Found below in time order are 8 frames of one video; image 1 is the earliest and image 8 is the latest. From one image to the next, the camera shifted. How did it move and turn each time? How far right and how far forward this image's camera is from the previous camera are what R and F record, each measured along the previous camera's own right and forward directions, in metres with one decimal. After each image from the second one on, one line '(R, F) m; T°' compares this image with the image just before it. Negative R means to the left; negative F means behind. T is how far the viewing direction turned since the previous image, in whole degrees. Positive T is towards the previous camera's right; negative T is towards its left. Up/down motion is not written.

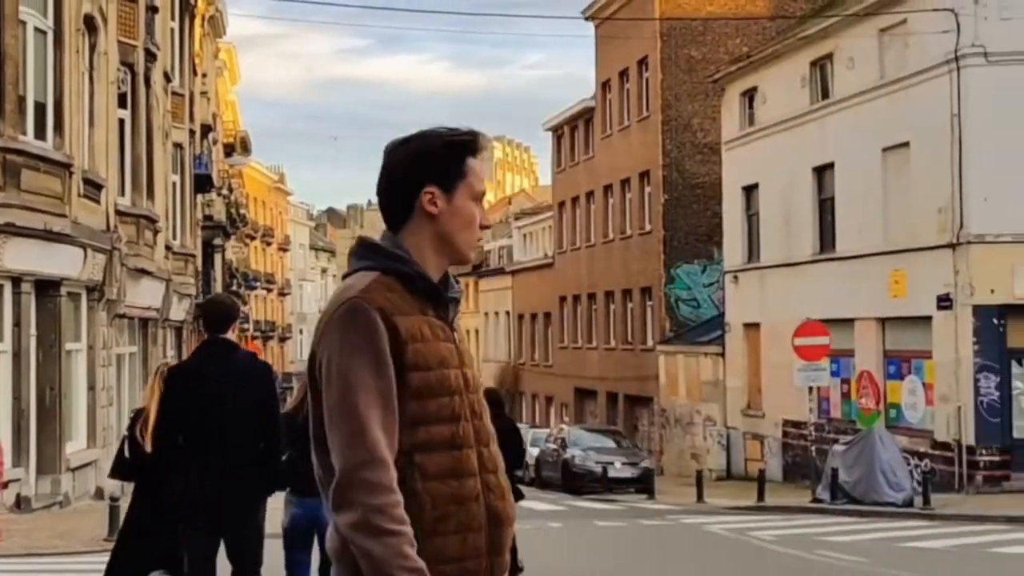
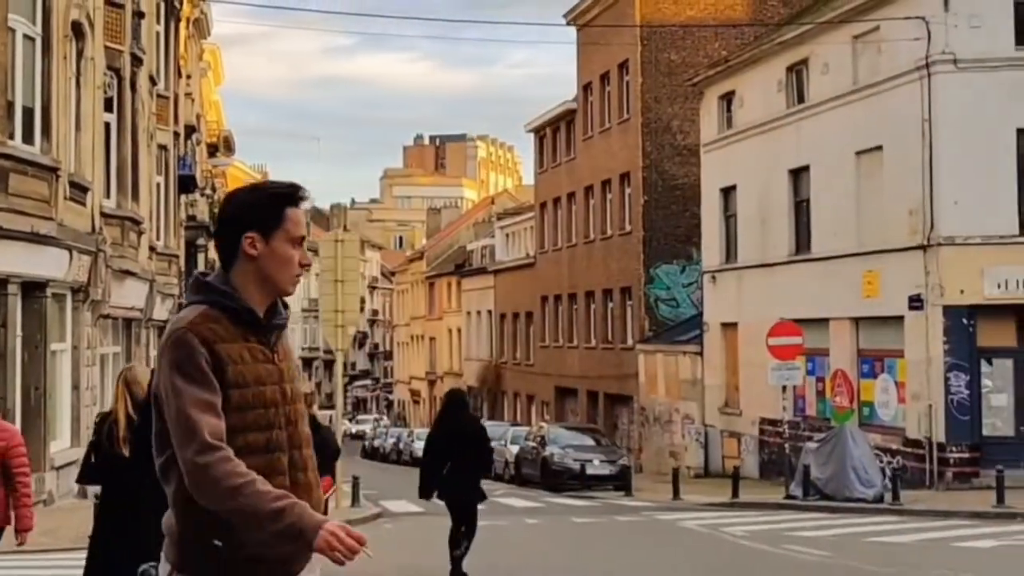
(+0.1, -0.4) m; +1°
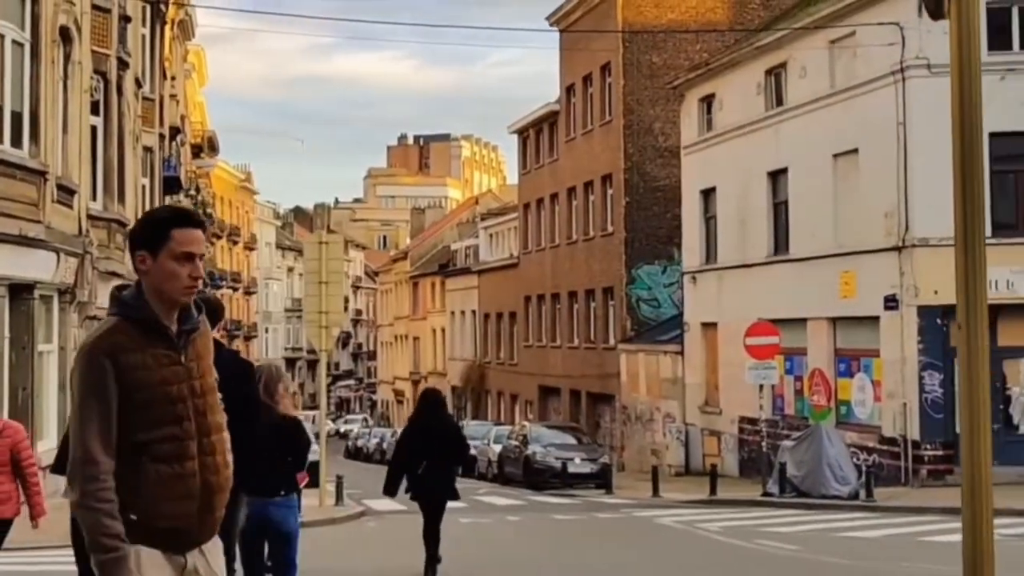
(0.0, -0.4) m; +1°
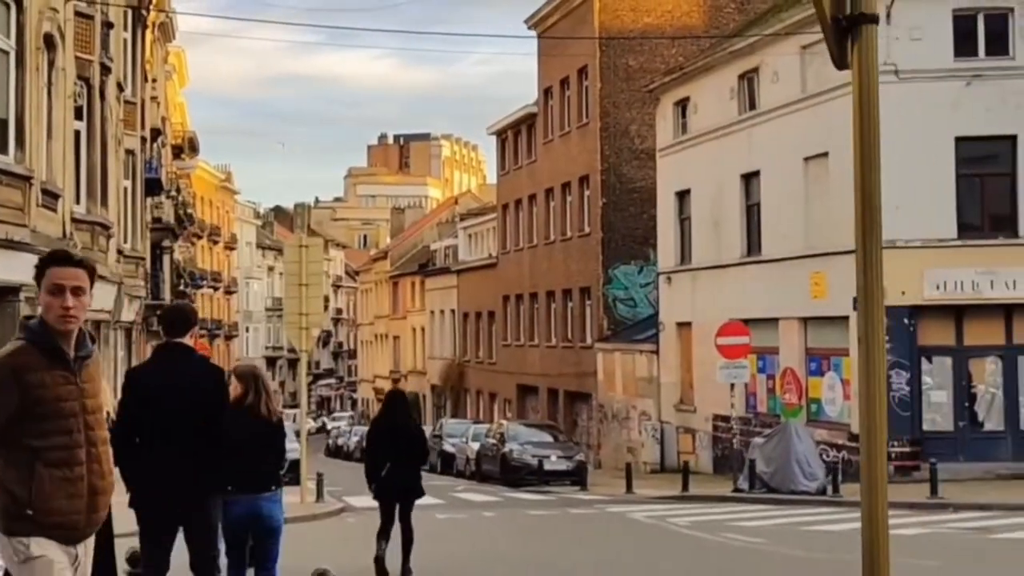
(+0.1, -0.5) m; +1°
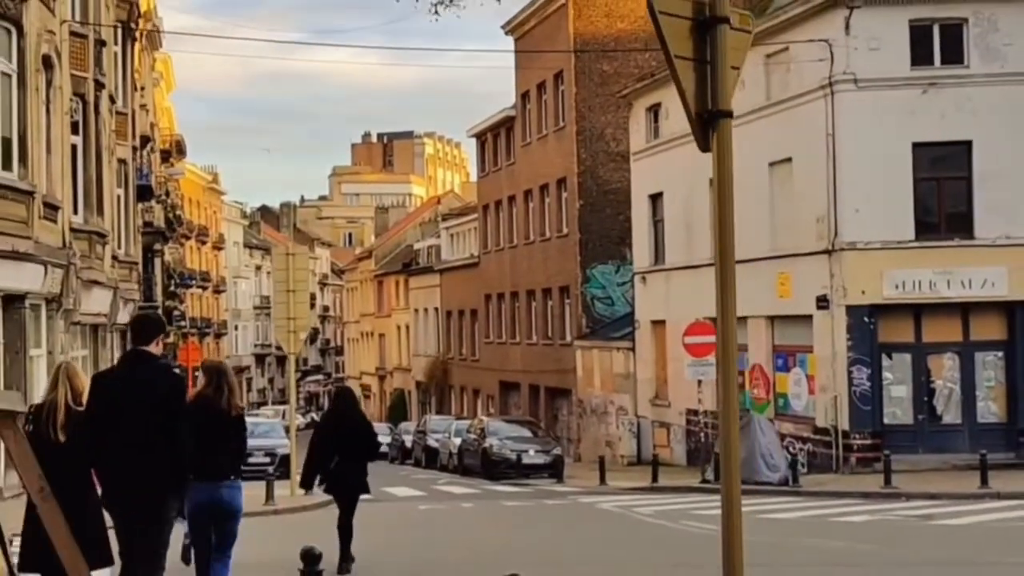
(+0.2, -1.1) m; +1°
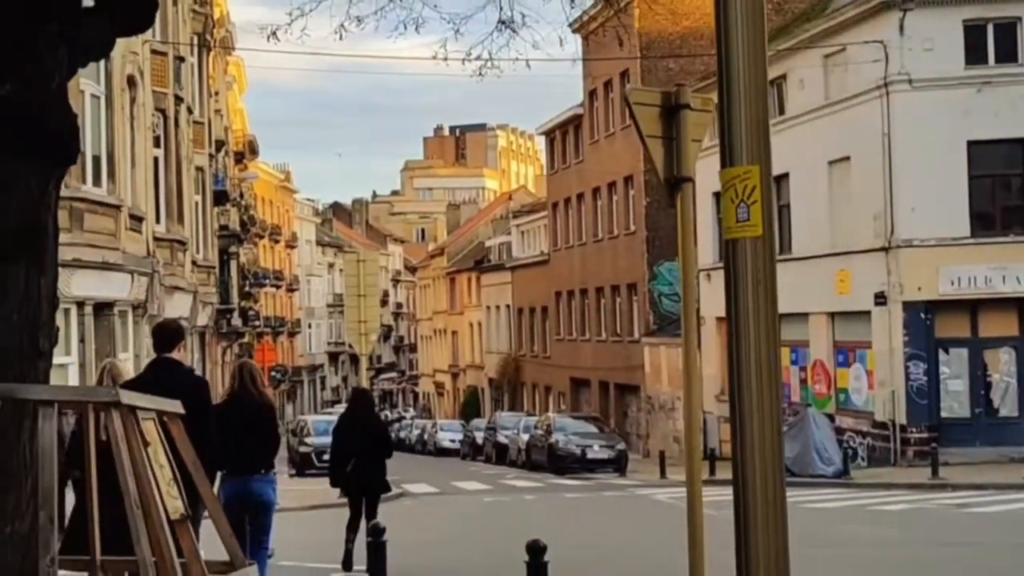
(+0.3, -1.0) m; -3°
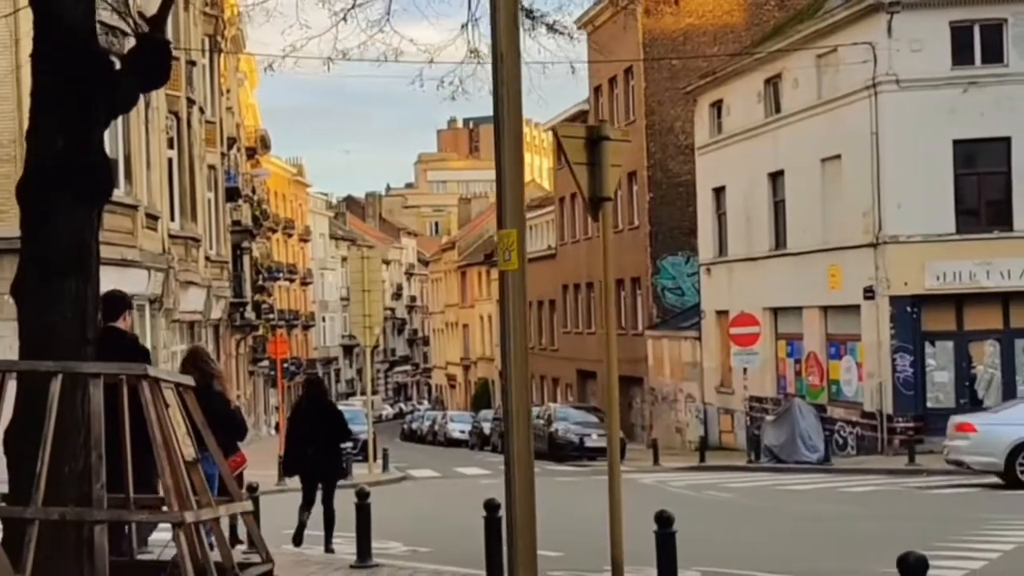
(+0.3, -1.0) m; -1°
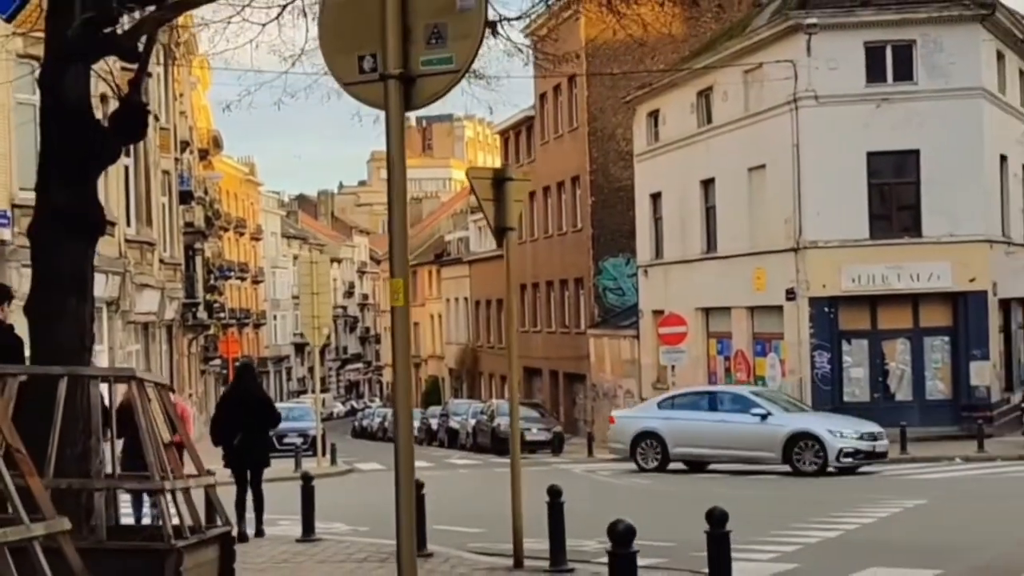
(+0.3, -1.6) m; +2°
